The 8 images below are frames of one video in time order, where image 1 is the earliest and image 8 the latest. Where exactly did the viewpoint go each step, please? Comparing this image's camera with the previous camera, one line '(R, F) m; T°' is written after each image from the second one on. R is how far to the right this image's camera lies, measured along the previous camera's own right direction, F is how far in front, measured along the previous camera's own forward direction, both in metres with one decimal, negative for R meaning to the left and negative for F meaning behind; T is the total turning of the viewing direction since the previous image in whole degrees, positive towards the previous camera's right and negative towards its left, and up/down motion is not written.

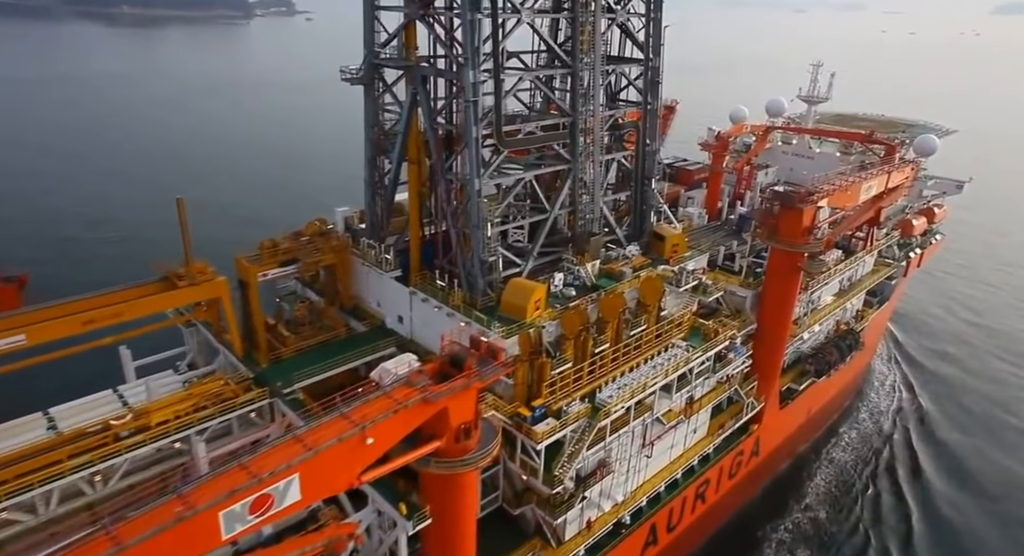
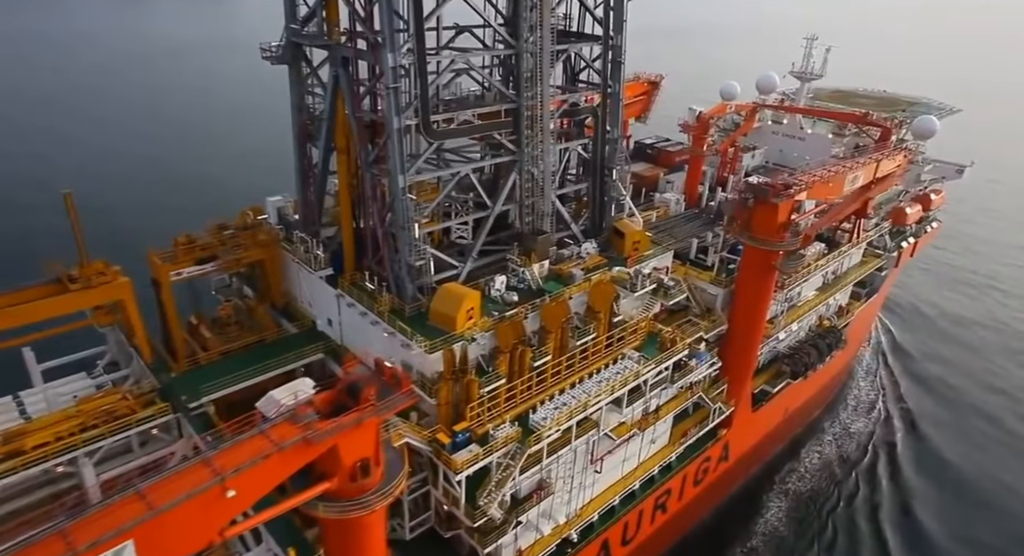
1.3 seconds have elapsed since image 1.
(+2.0, +1.9) m; 0°
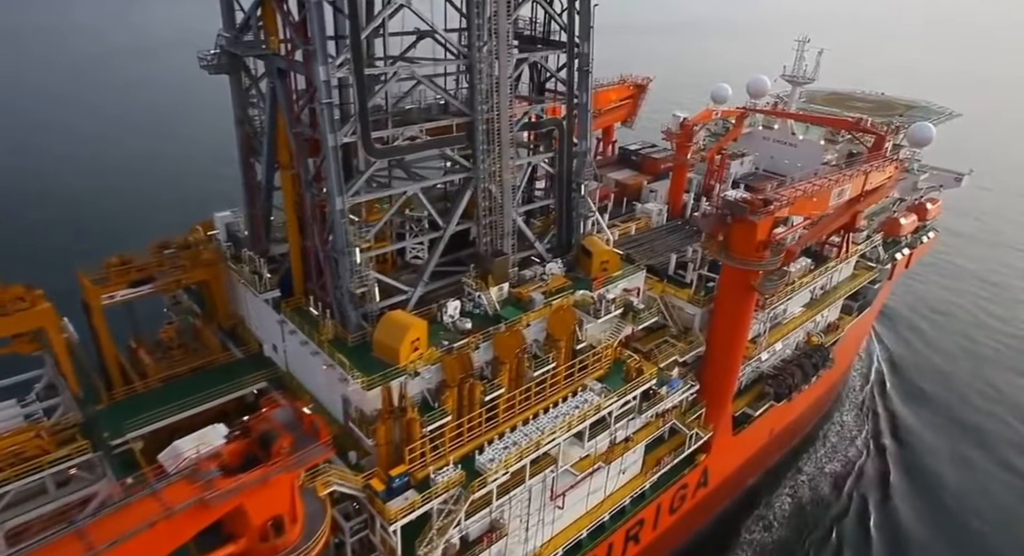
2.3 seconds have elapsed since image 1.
(+1.4, +1.3) m; 0°
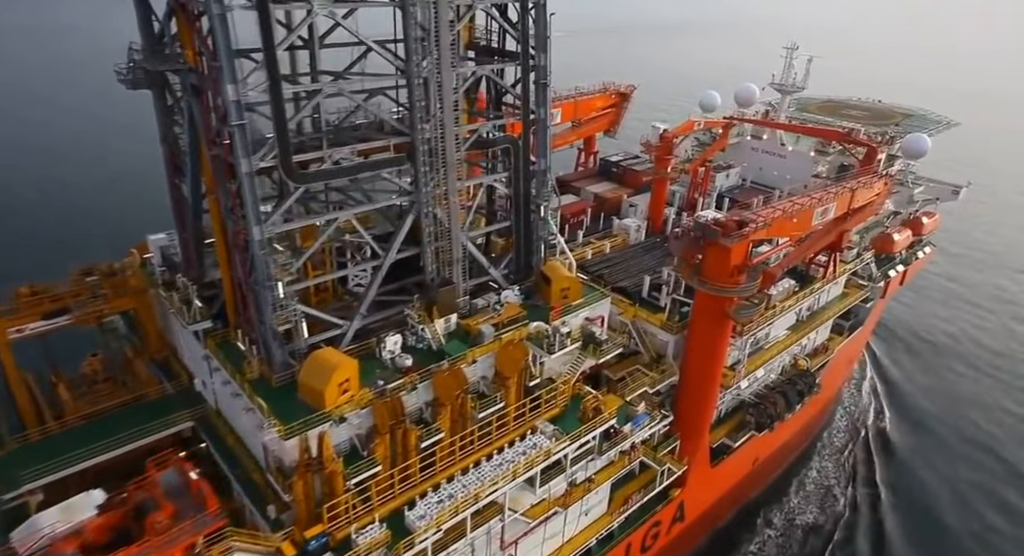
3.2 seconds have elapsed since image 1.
(+1.5, +1.5) m; 0°
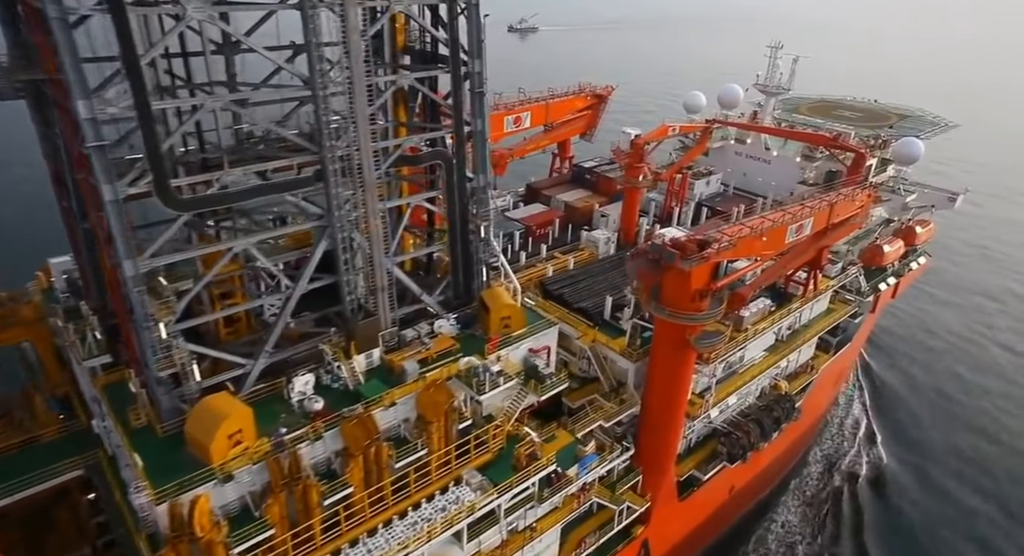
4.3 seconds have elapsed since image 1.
(+1.9, +1.8) m; -1°
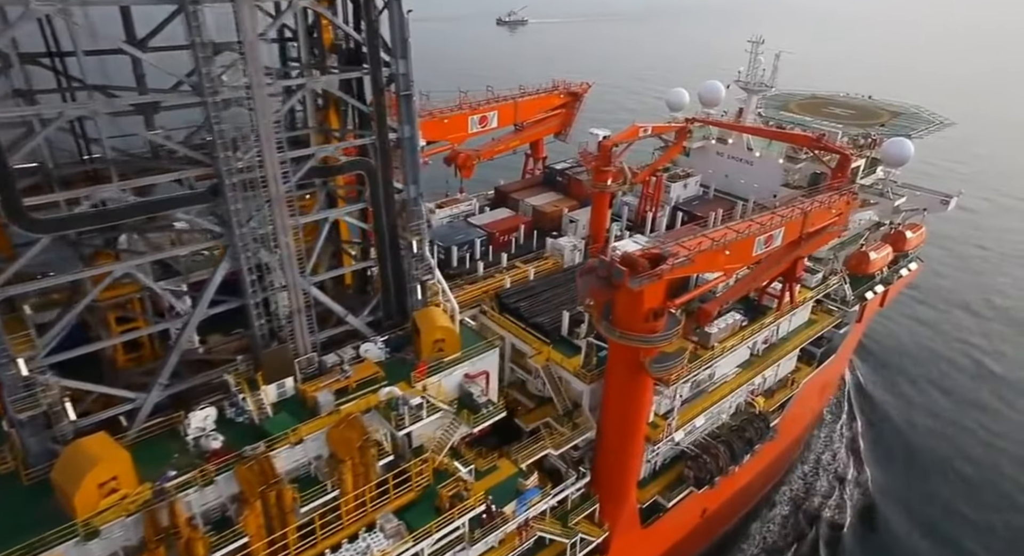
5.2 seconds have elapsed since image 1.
(+1.8, +1.5) m; -1°
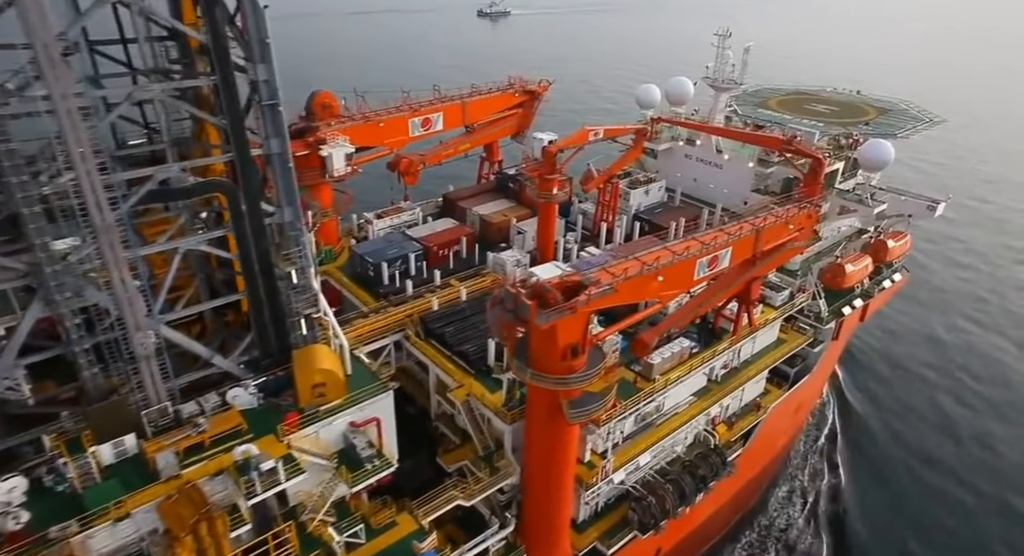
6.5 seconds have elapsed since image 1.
(+2.5, +2.2) m; -1°
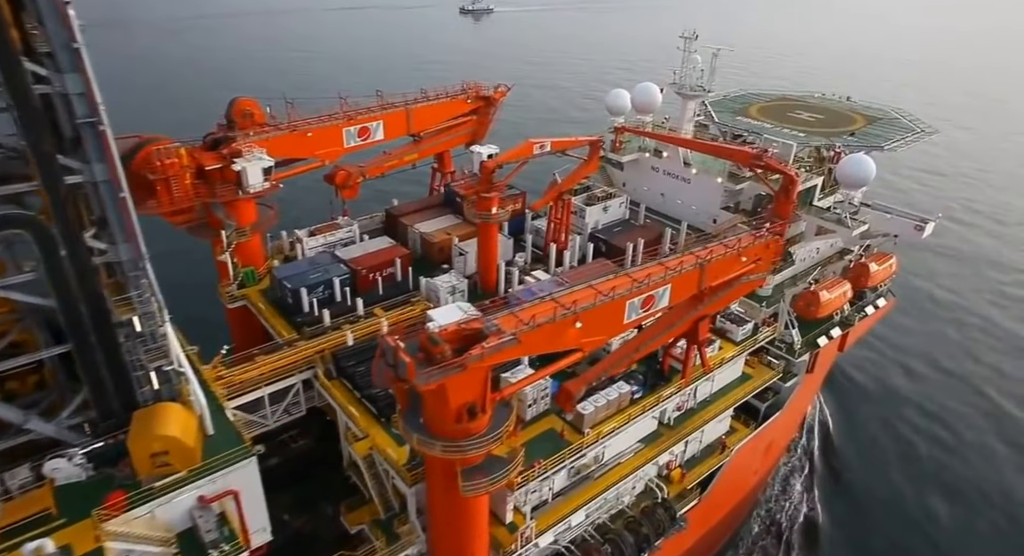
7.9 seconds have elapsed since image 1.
(+2.4, +2.3) m; -1°
